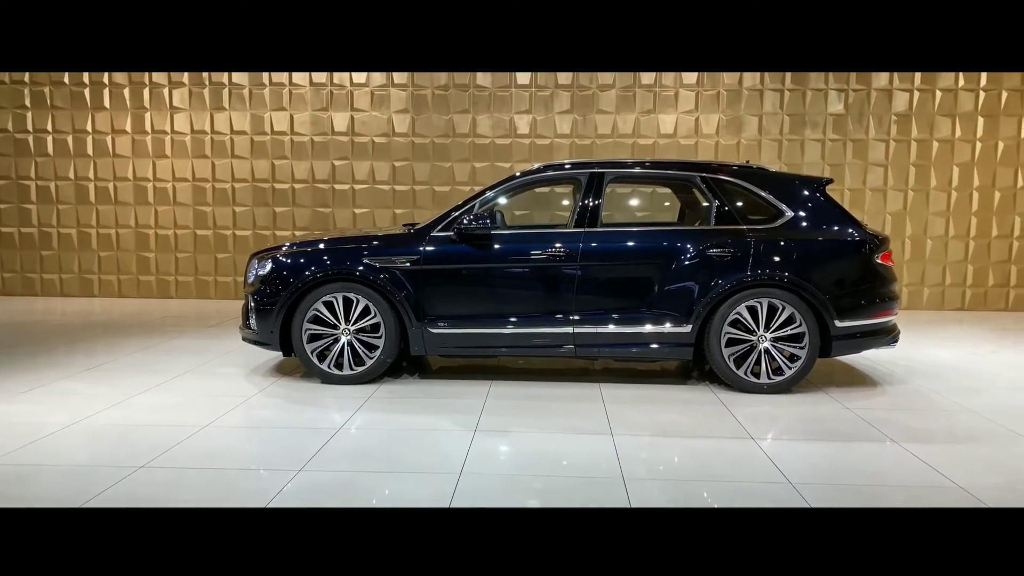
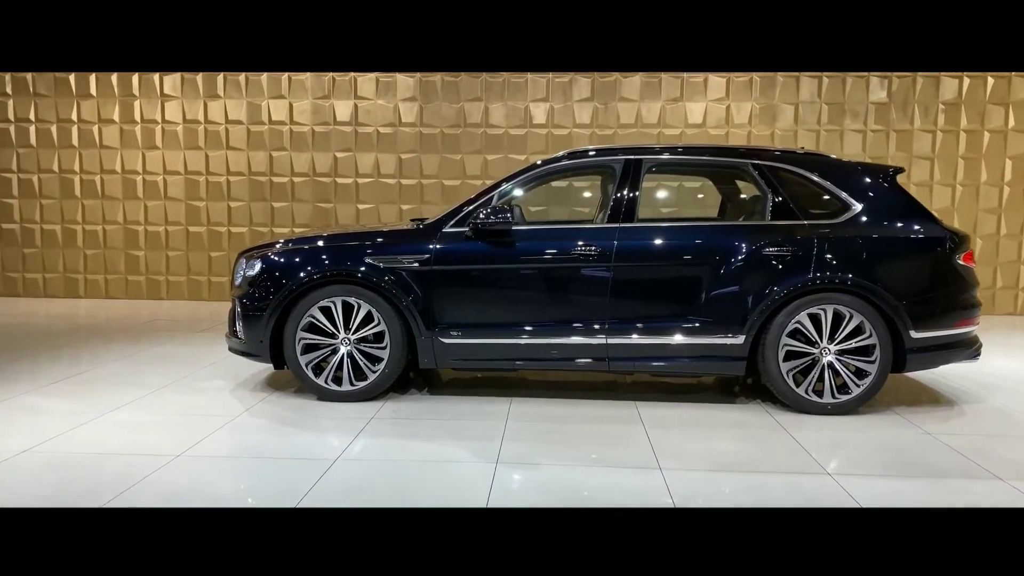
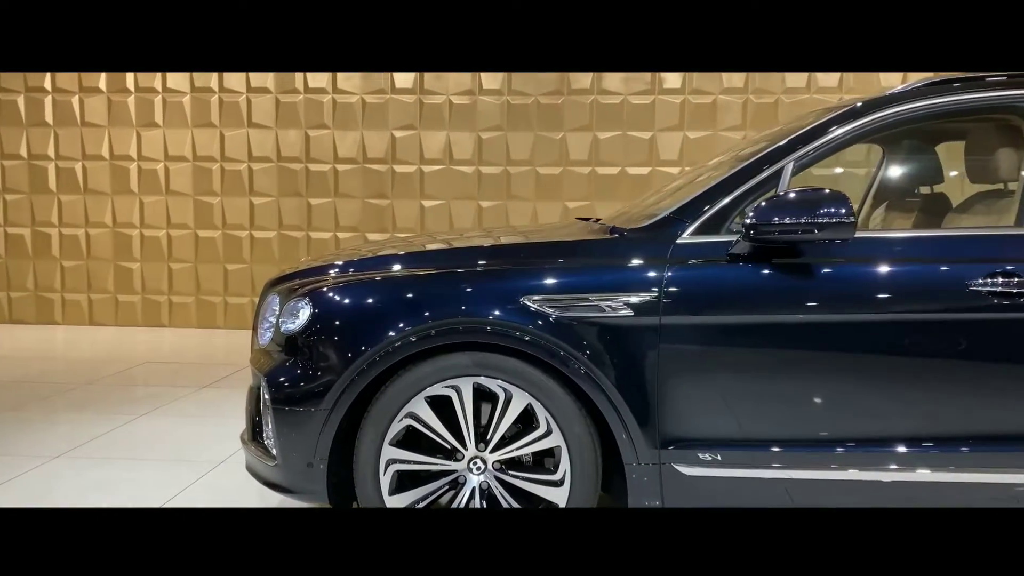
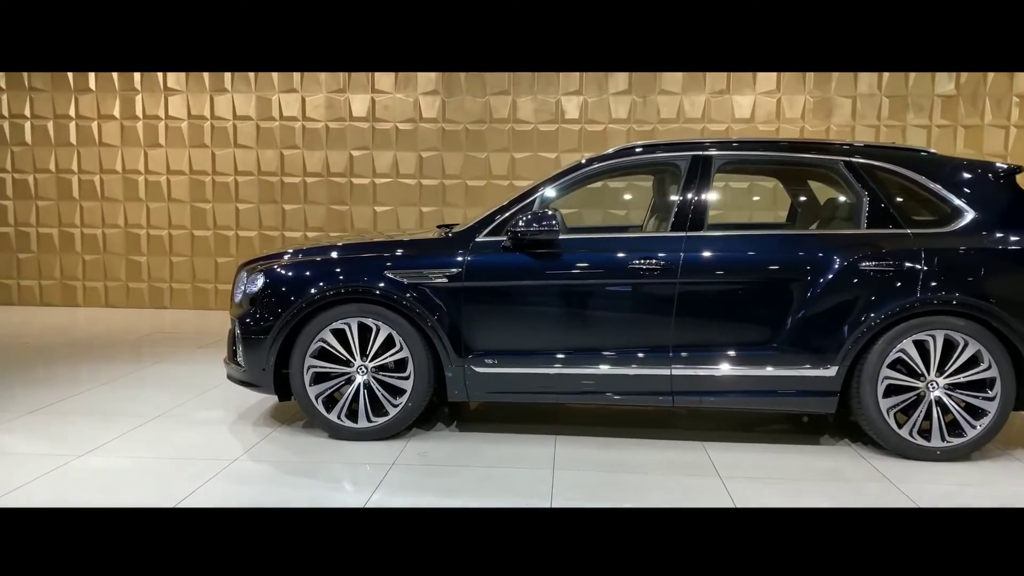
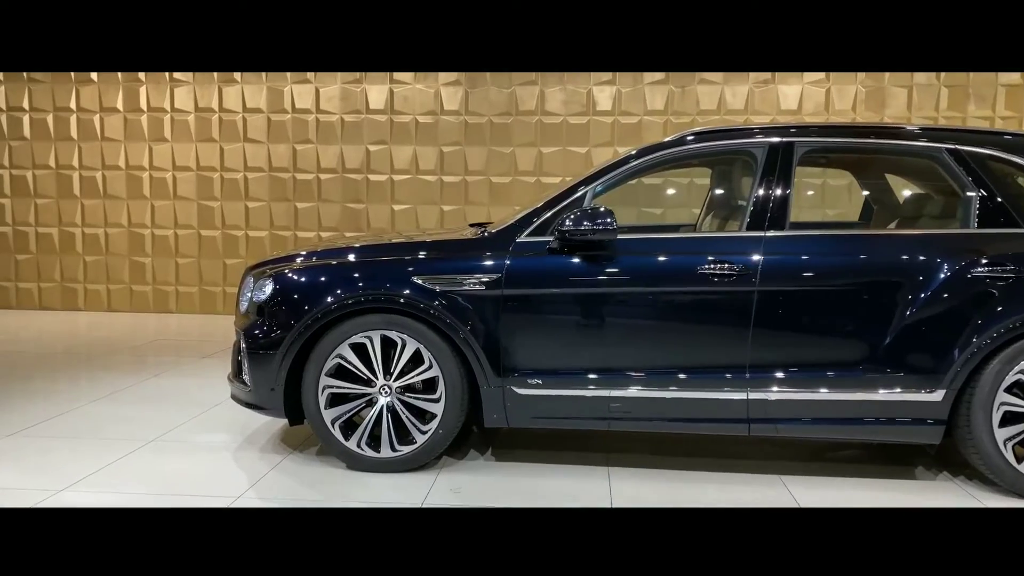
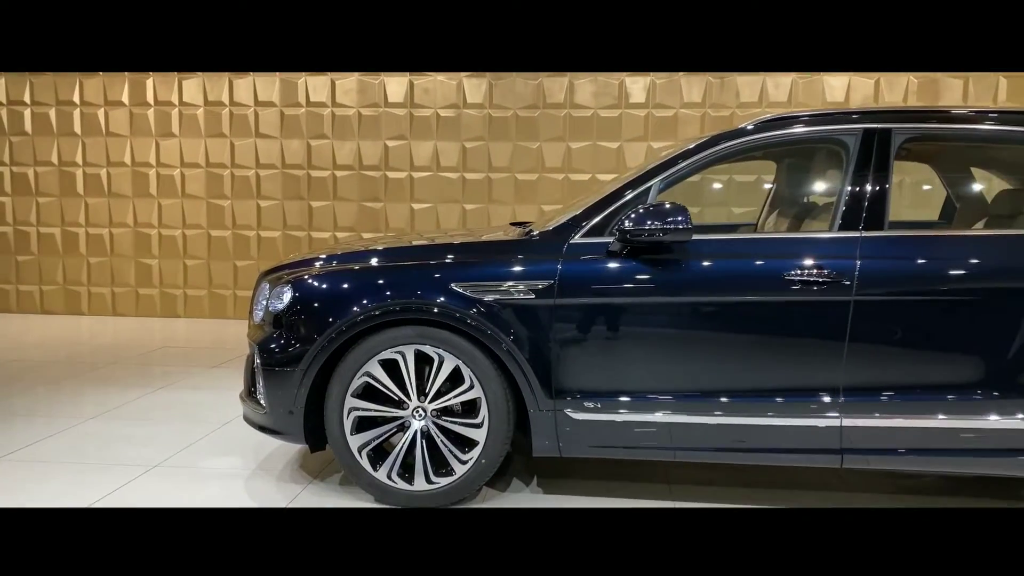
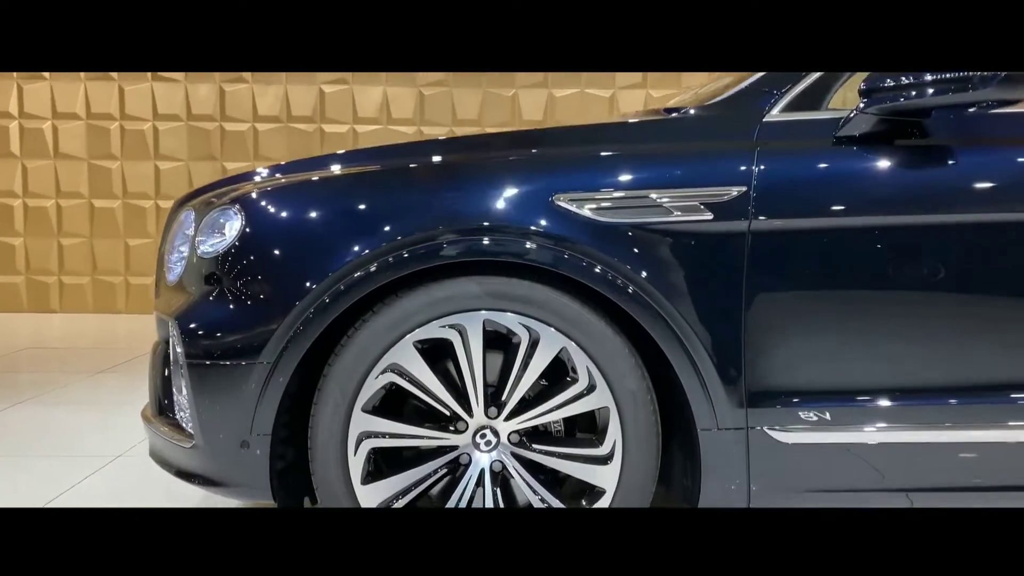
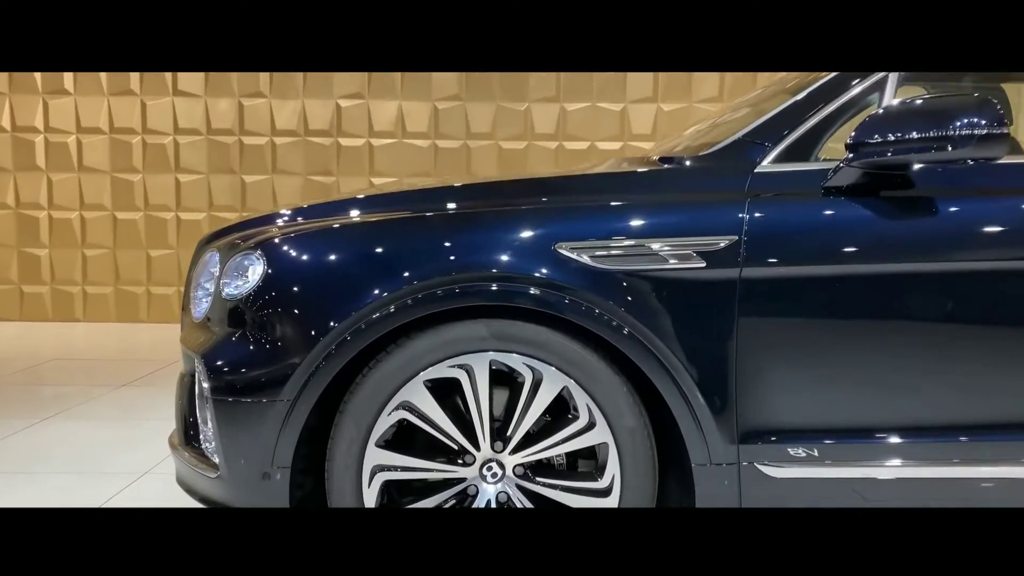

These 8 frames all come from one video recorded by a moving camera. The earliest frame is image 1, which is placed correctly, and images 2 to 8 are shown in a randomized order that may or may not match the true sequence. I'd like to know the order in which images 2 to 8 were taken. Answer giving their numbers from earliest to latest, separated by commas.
2, 4, 5, 6, 3, 8, 7
